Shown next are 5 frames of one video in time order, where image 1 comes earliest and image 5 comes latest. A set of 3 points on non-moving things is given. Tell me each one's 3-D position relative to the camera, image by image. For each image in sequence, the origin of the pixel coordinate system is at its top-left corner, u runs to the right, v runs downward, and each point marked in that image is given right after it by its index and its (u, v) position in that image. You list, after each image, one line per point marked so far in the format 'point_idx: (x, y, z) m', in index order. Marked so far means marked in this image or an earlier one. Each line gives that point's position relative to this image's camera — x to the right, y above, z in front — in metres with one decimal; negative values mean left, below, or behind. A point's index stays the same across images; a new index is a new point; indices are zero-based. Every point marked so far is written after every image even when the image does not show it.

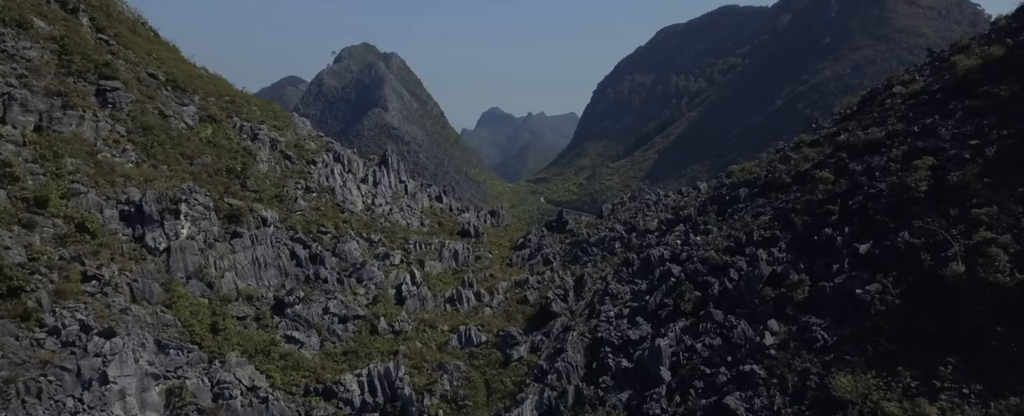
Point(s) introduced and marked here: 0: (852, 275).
0: (+9.4, -1.9, +19.9) m
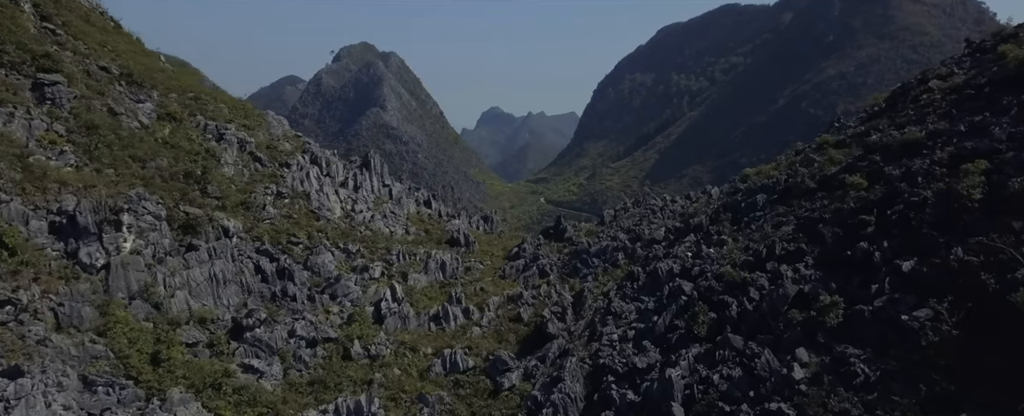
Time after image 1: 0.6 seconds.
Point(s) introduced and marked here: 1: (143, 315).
0: (+9.1, -2.2, +17.2) m
1: (-9.6, -2.8, +18.7) m
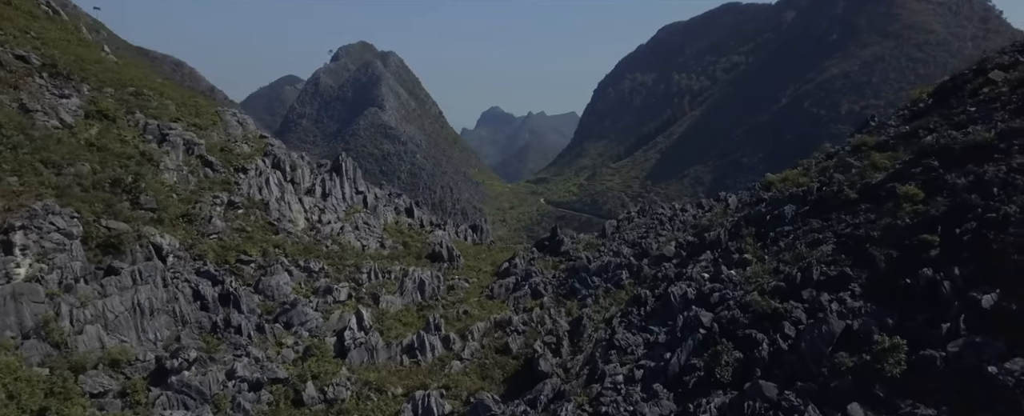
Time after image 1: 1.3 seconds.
0: (+8.7, -2.5, +13.6) m
1: (-10.0, -3.2, +15.1) m
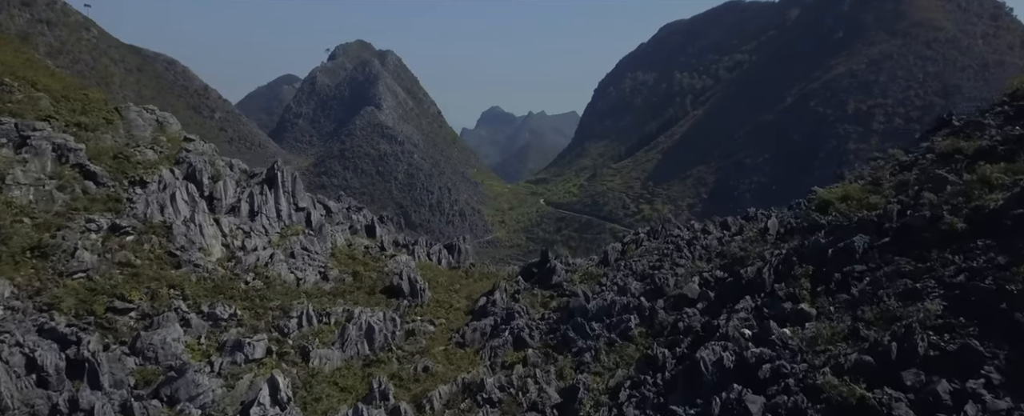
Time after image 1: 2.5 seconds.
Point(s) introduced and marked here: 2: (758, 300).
0: (+8.1, -3.2, +8.0) m
1: (-10.7, -3.8, +9.5) m
2: (+5.4, -2.0, +15.7) m
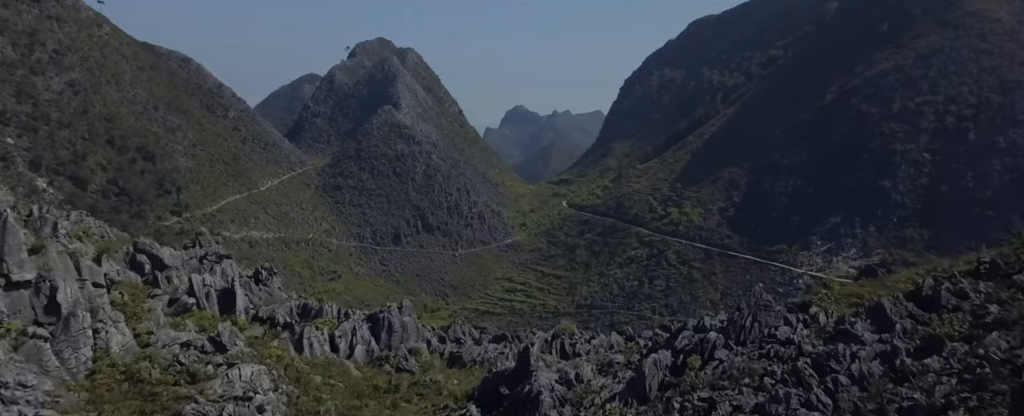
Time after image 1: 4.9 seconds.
0: (+6.5, -4.4, -4.1) m
1: (-12.2, -5.0, -1.9) m
2: (+4.1, -3.2, +3.7) m
